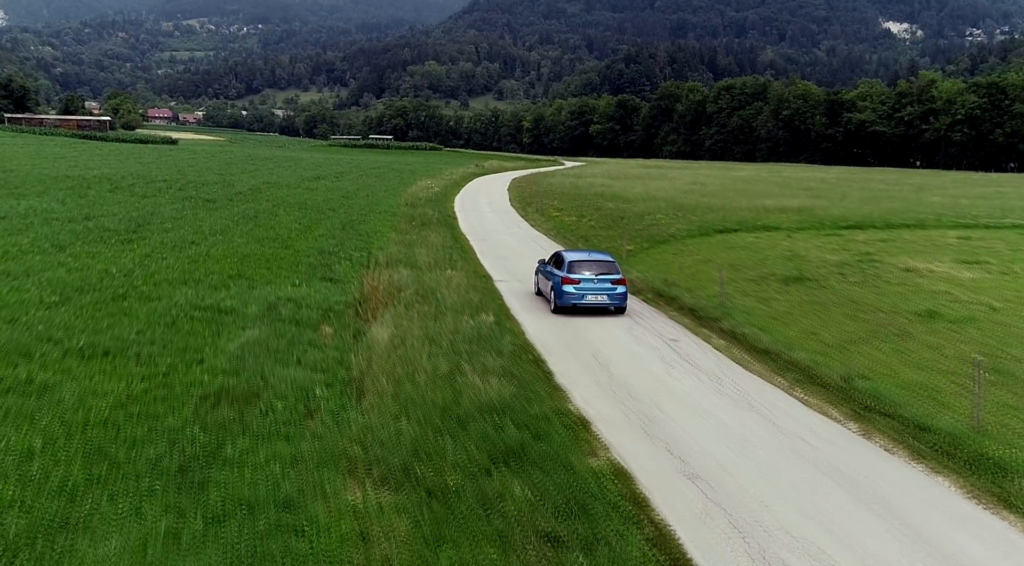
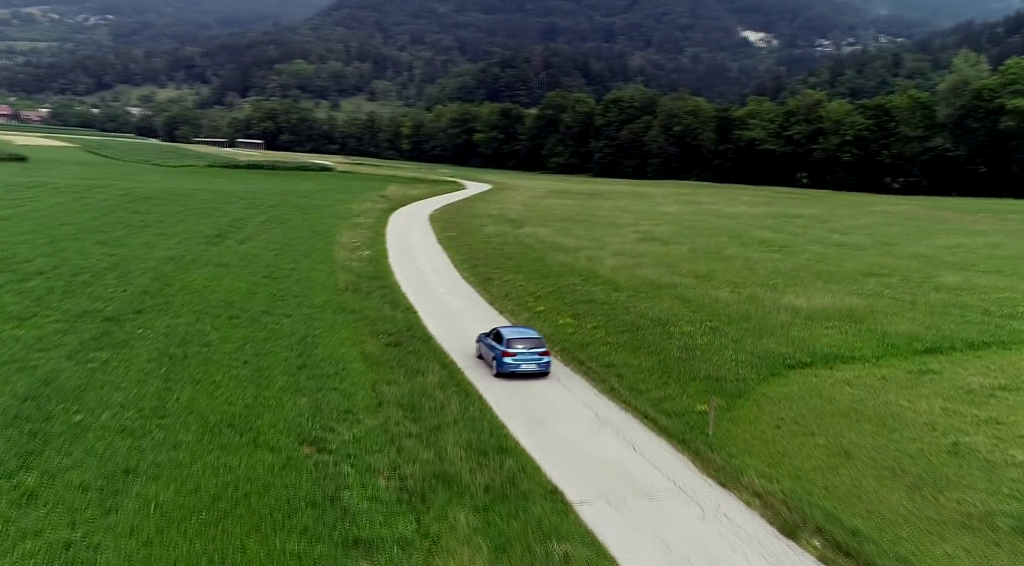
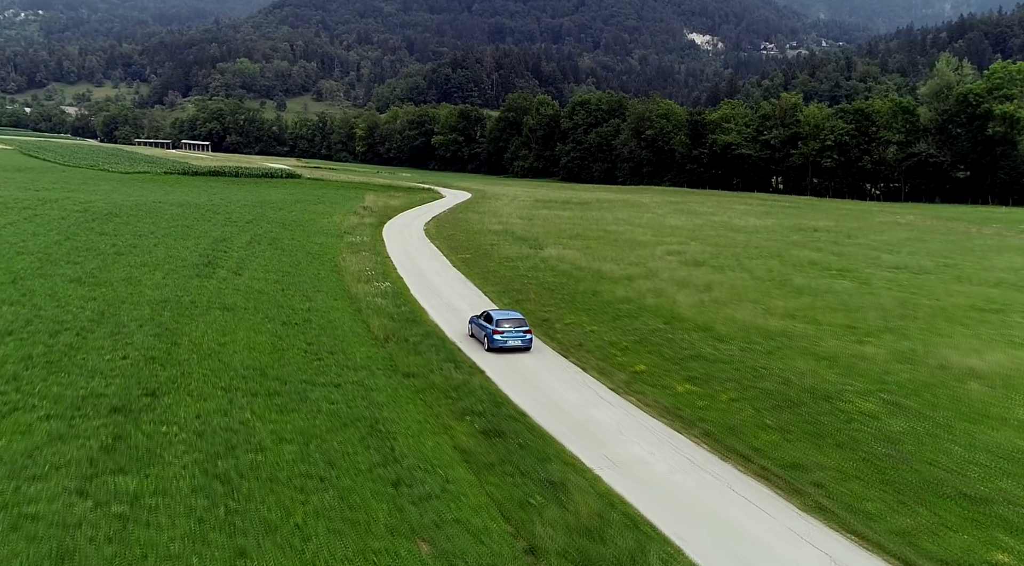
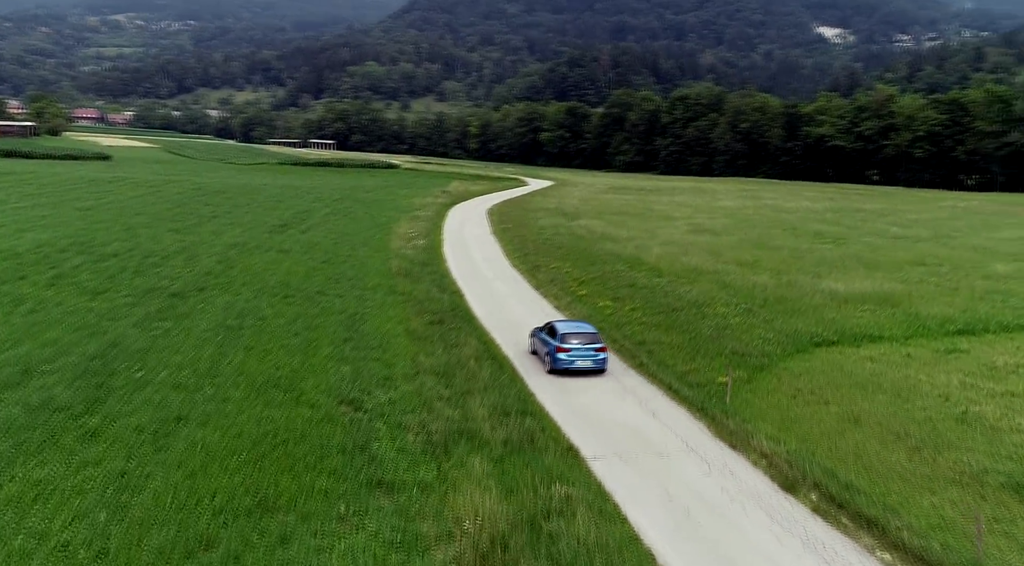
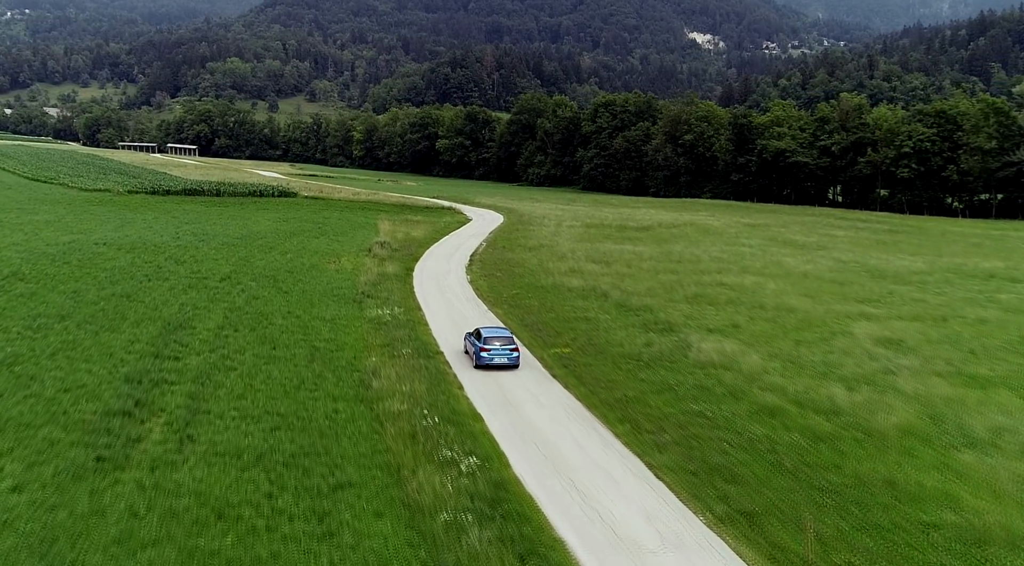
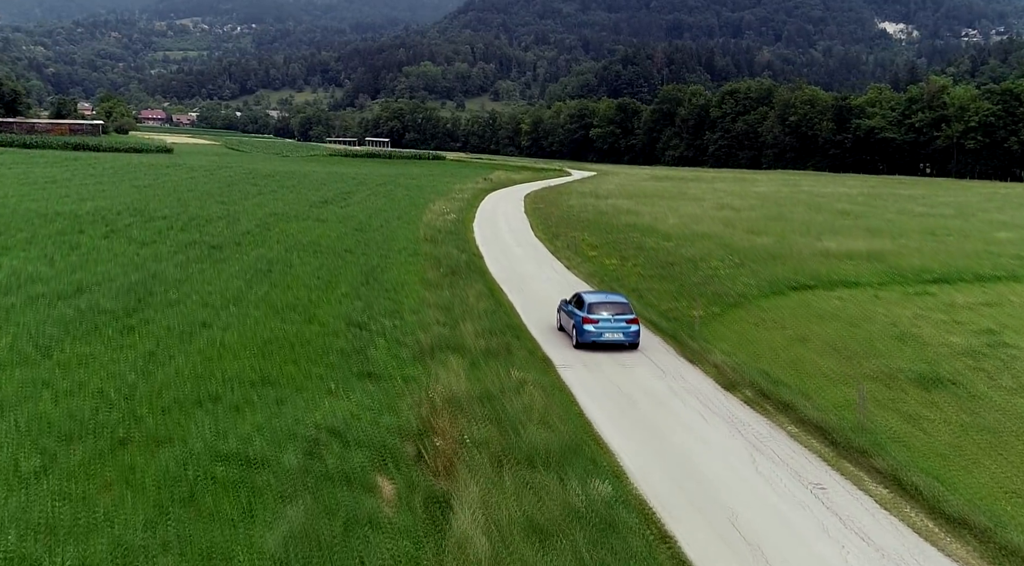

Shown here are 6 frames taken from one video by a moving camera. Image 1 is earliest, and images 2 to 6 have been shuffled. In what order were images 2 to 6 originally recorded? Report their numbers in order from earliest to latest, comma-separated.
6, 4, 2, 3, 5
